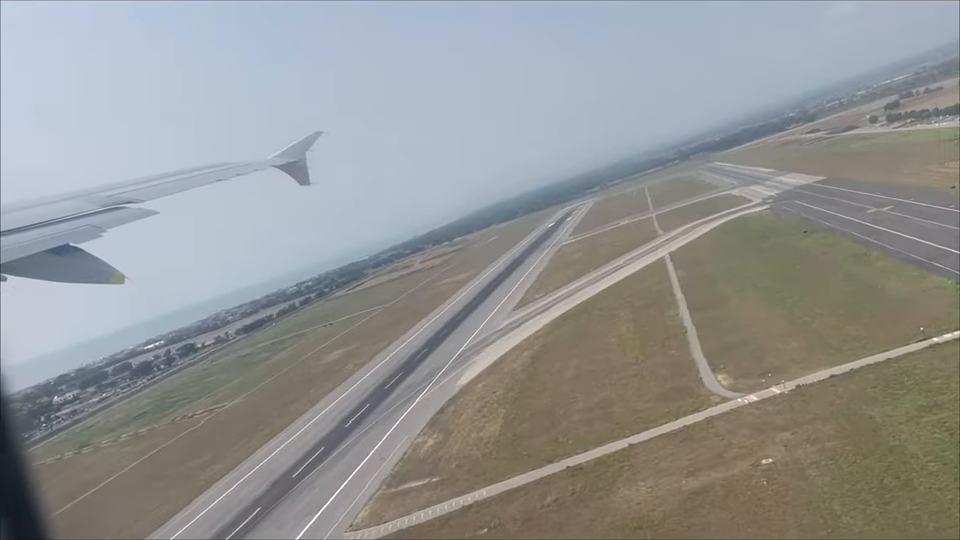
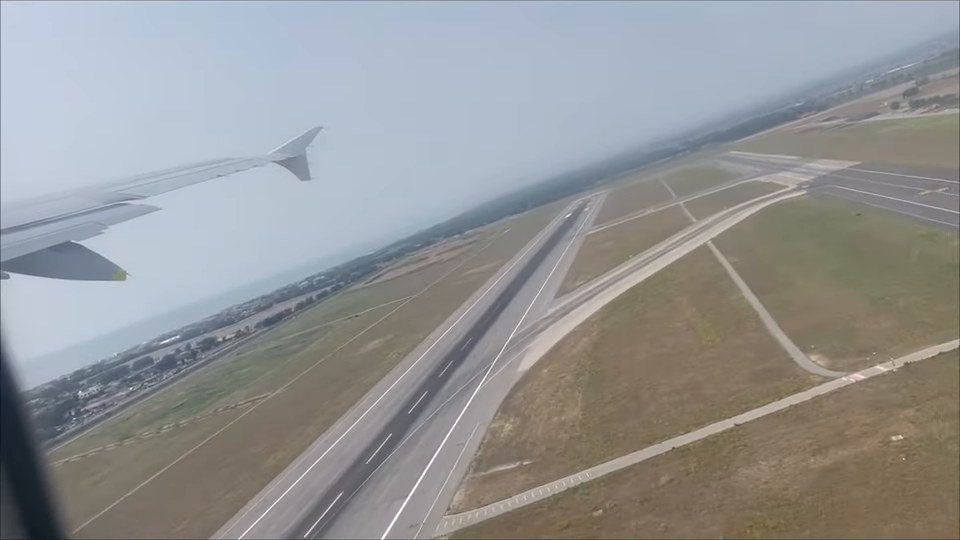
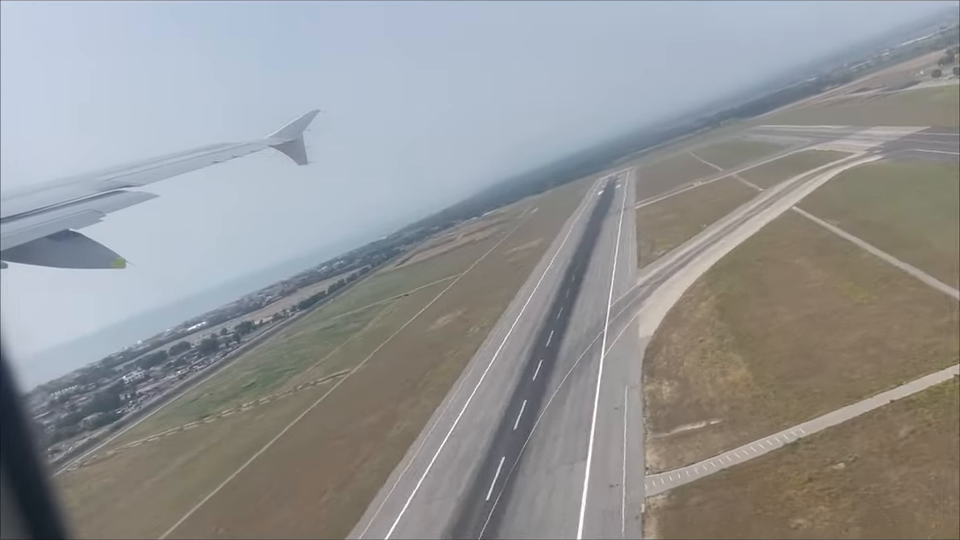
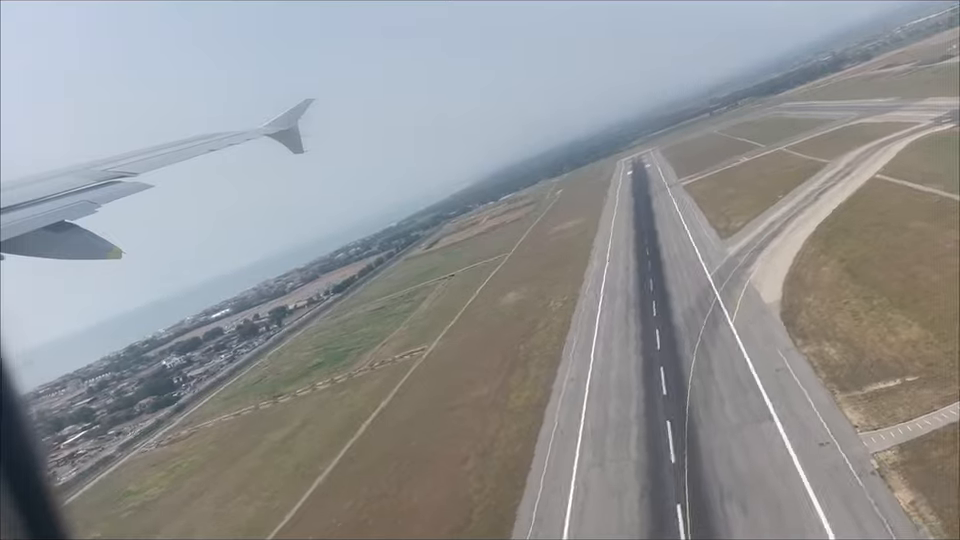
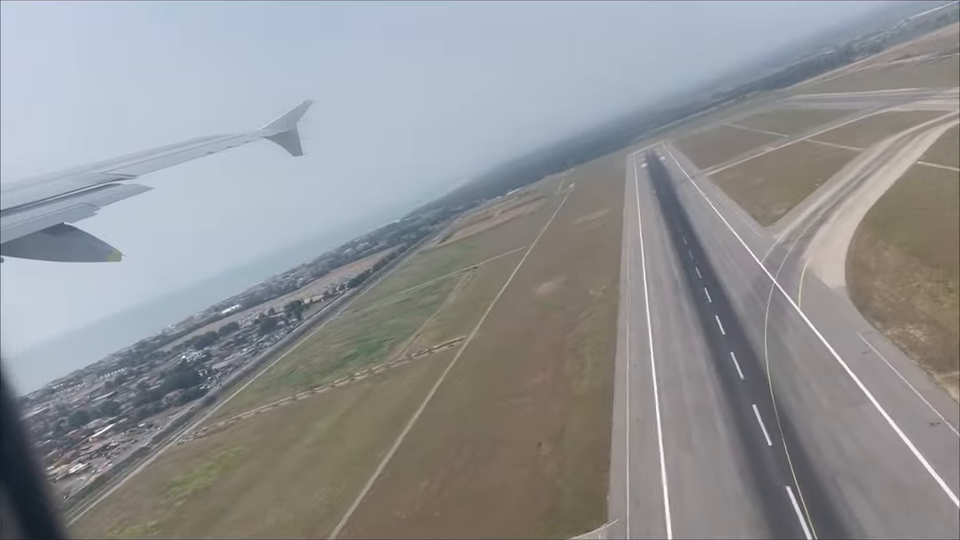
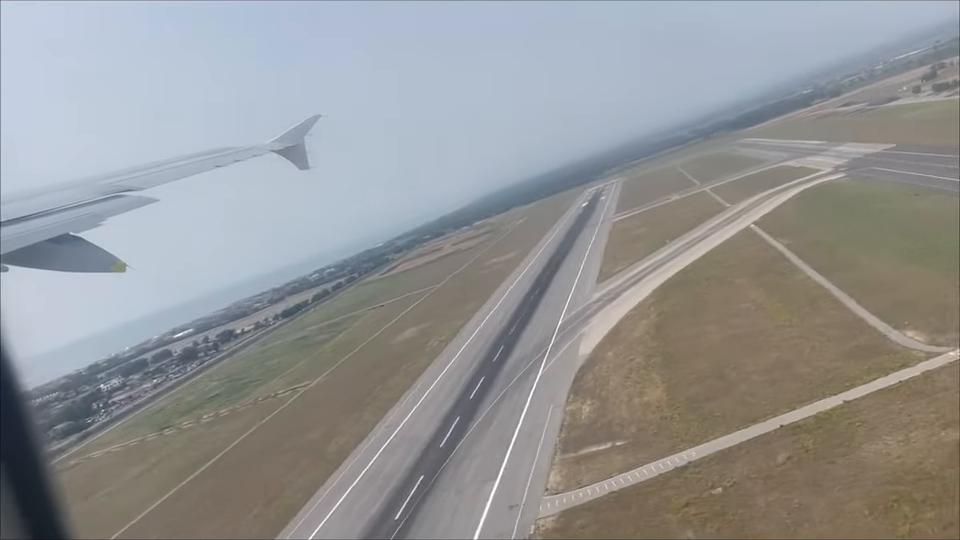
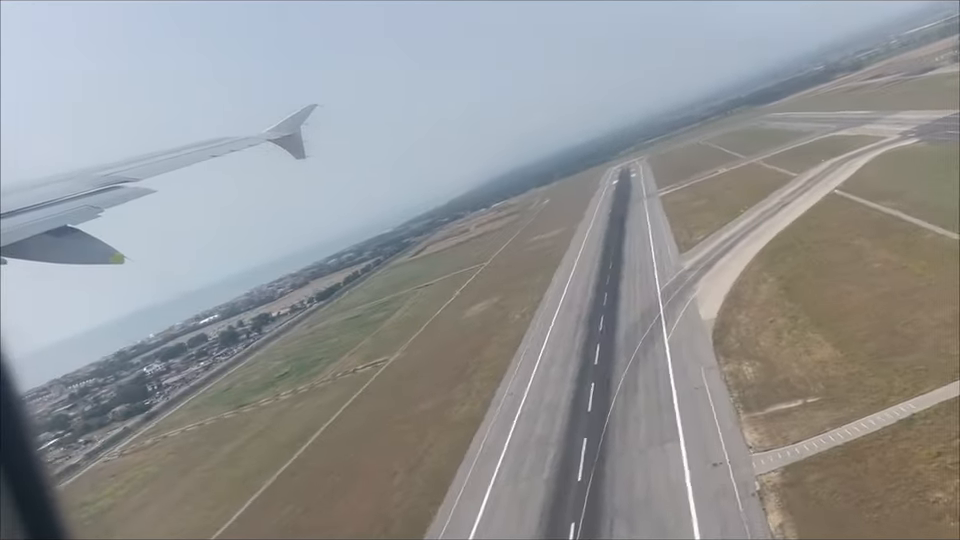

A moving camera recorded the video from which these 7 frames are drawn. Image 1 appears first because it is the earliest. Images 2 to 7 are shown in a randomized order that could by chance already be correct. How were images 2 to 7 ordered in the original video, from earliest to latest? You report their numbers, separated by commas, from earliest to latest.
2, 6, 3, 7, 4, 5
